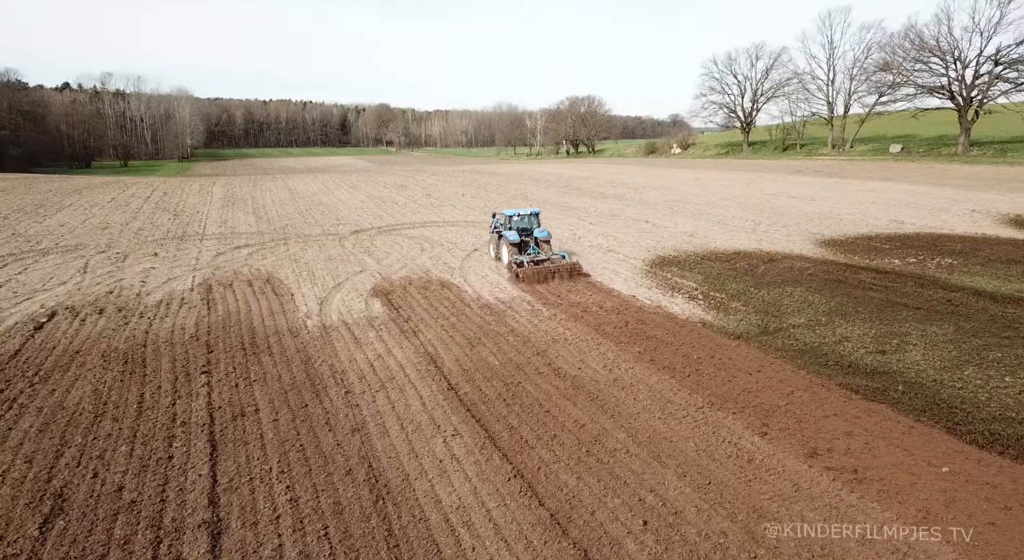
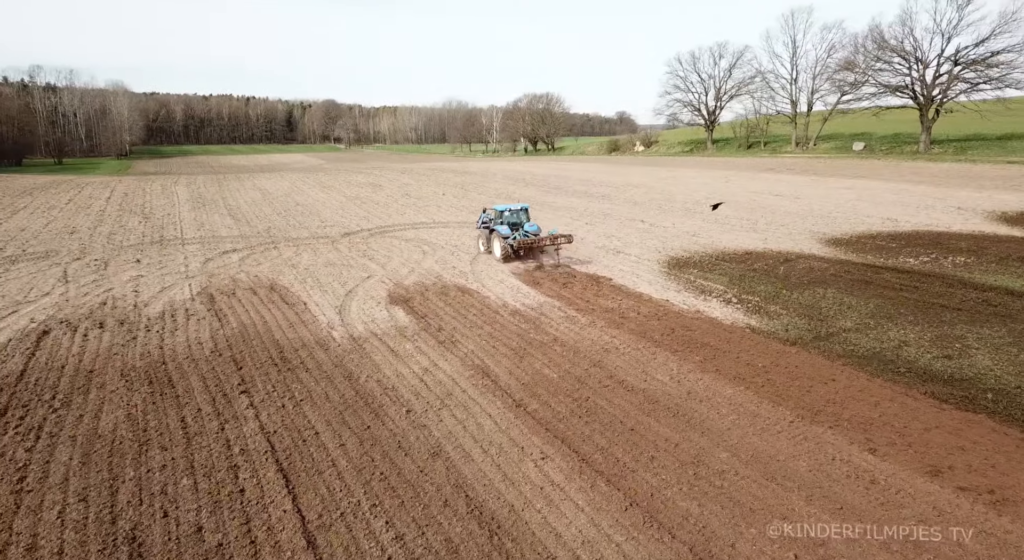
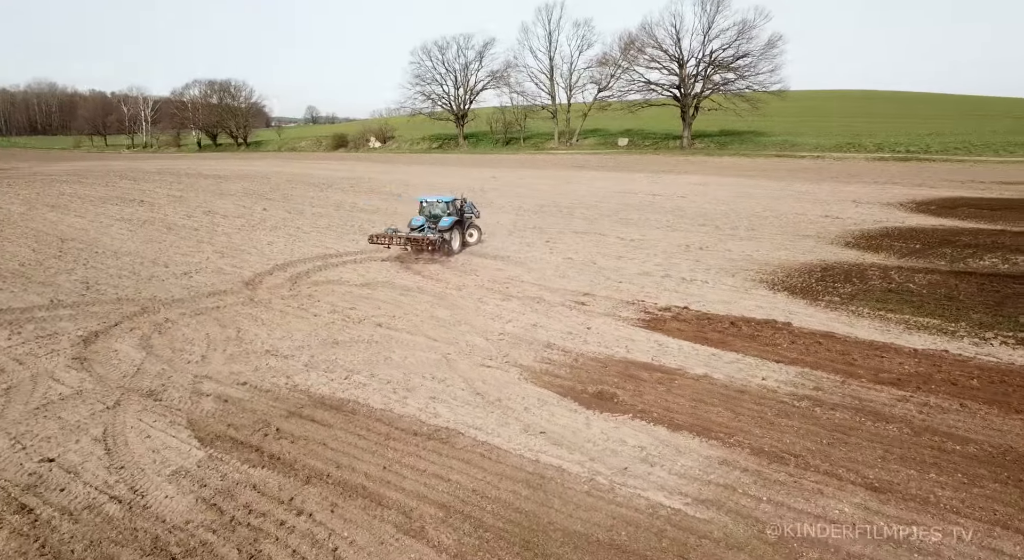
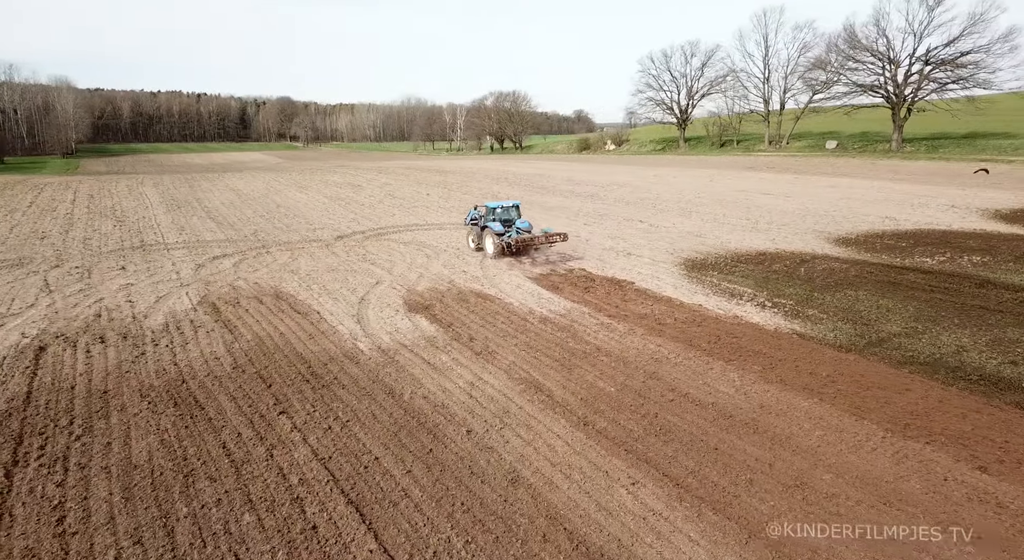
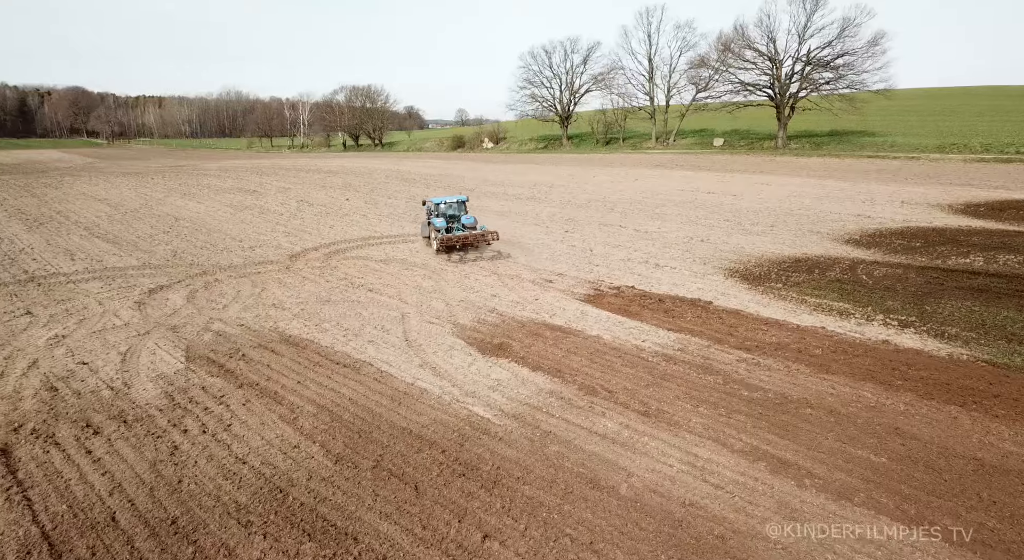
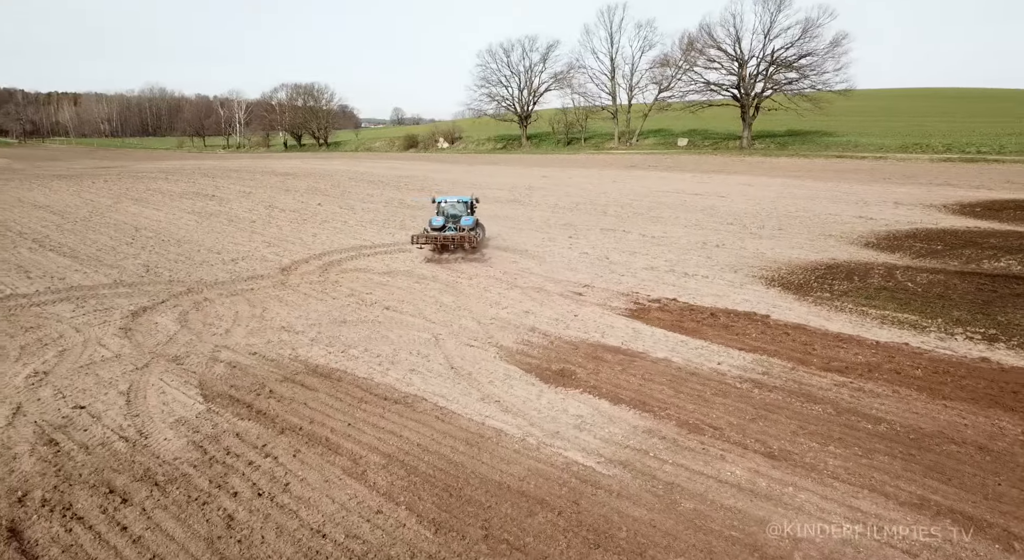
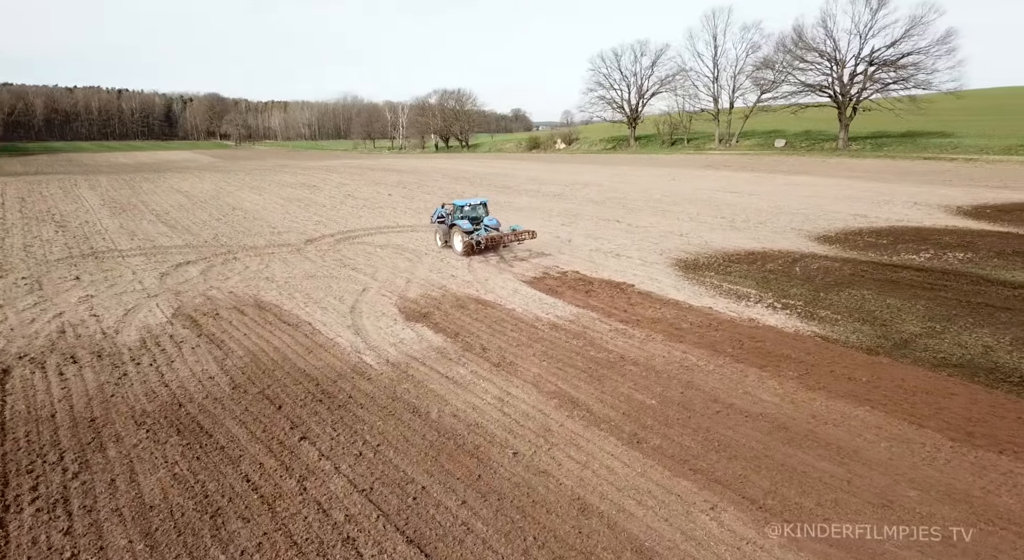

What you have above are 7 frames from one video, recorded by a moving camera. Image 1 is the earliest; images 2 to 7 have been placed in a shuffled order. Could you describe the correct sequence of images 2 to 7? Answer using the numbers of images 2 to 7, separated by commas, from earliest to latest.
2, 4, 7, 5, 6, 3
